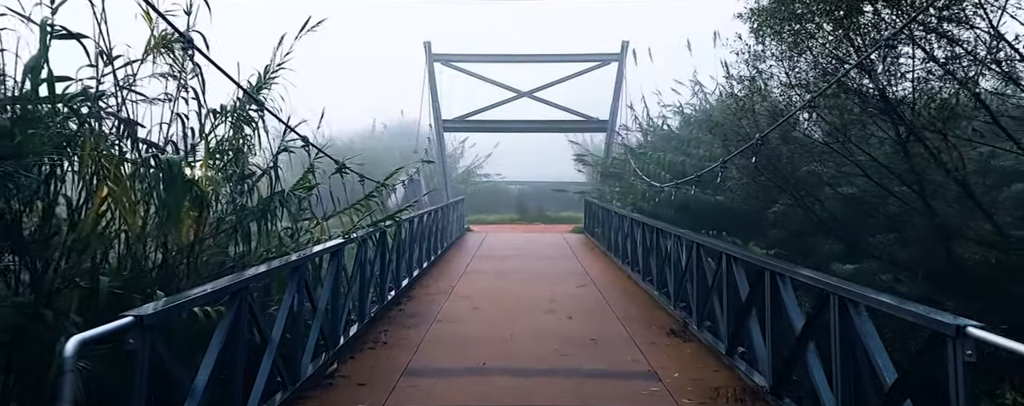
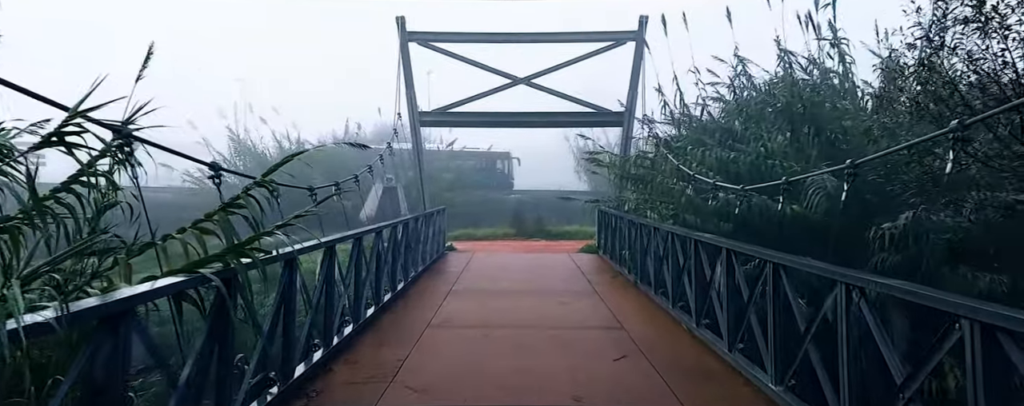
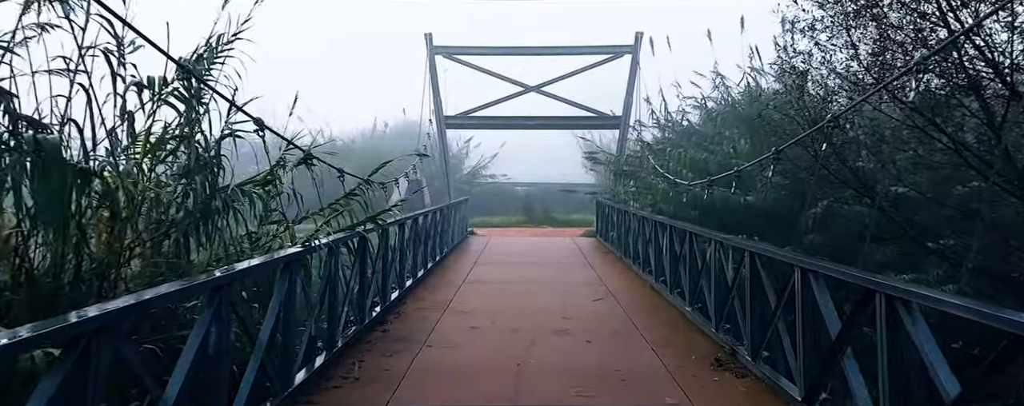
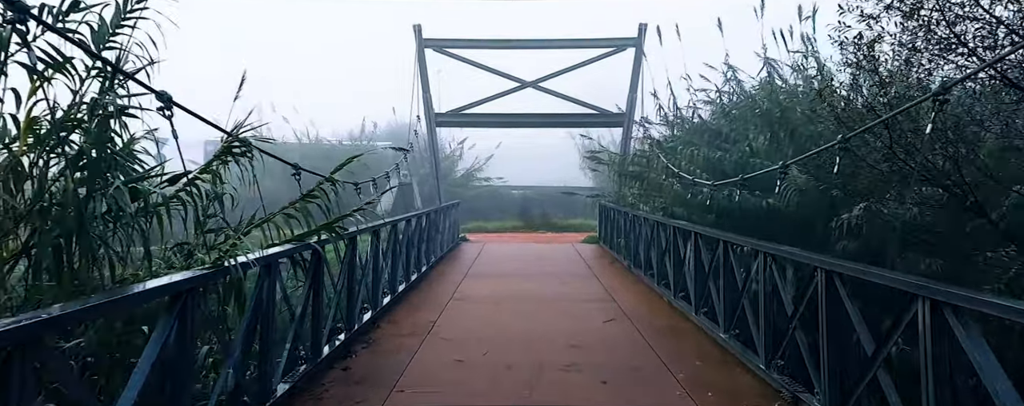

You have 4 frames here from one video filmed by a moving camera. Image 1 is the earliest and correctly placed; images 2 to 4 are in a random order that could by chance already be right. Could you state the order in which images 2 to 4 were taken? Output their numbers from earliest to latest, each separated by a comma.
3, 4, 2
